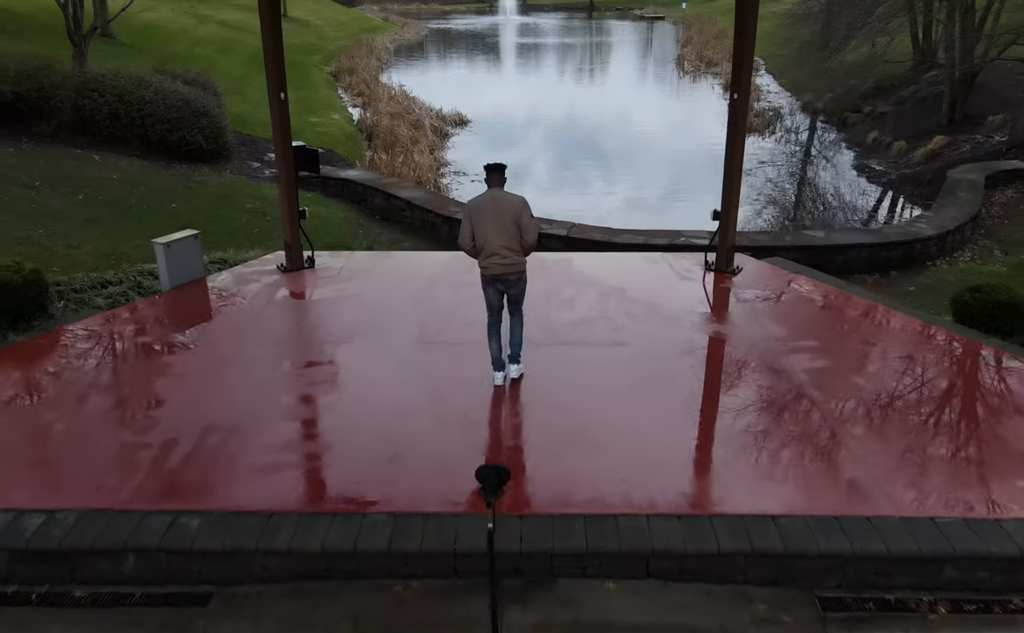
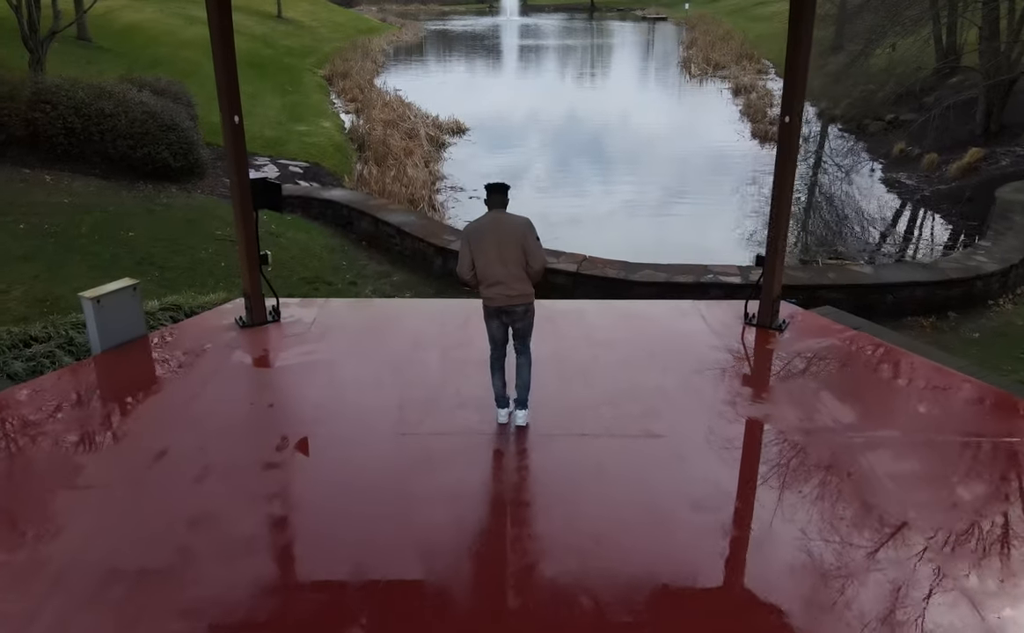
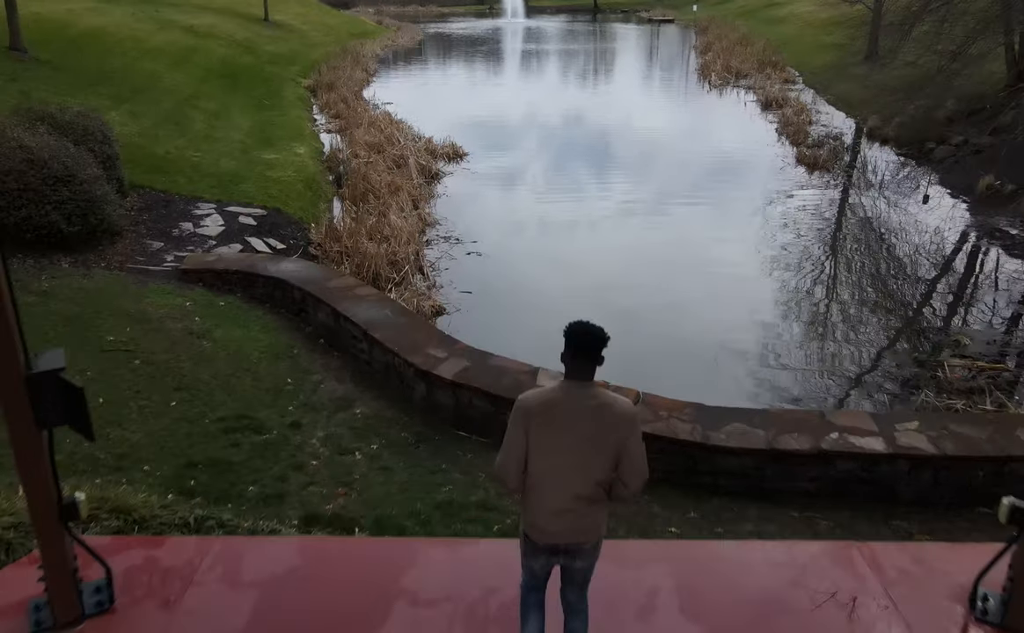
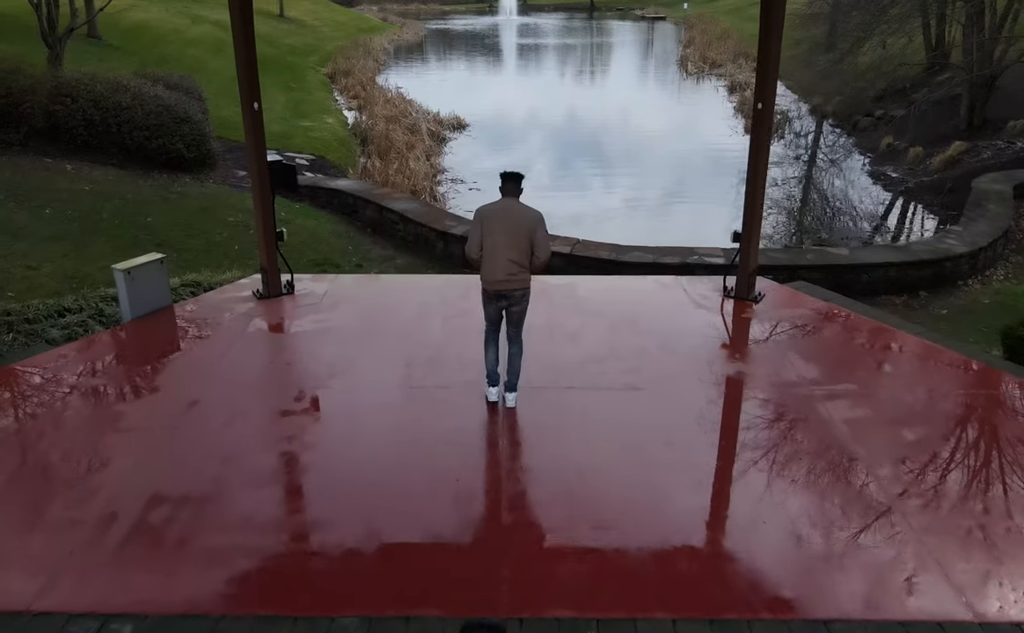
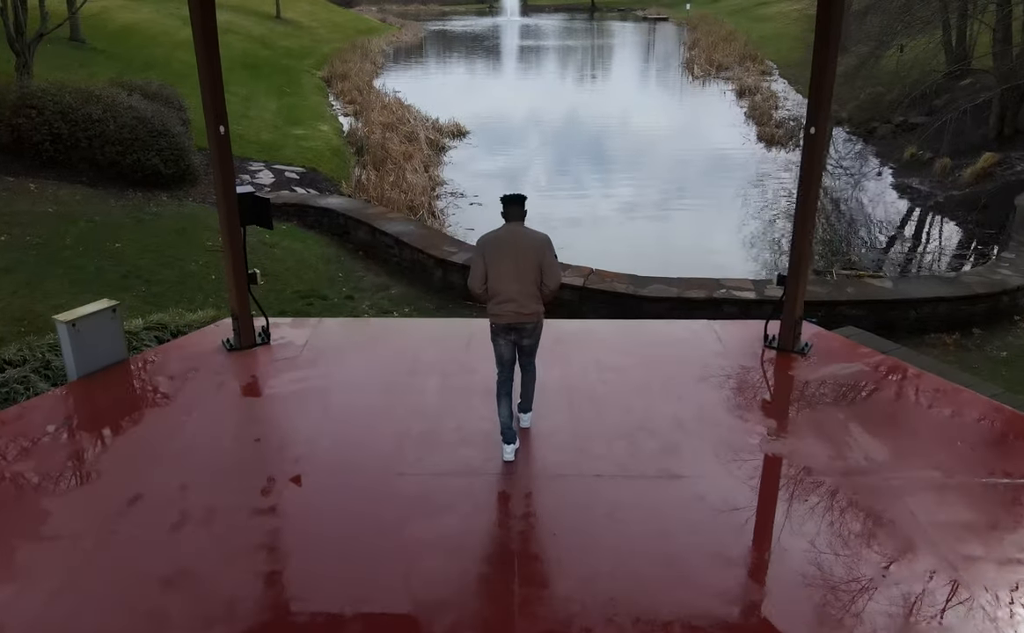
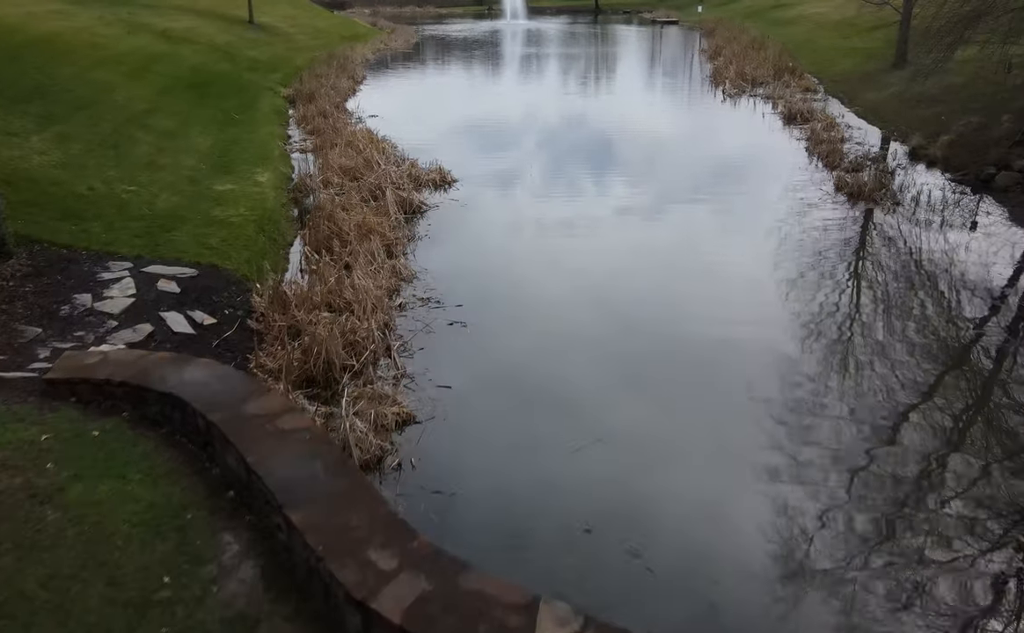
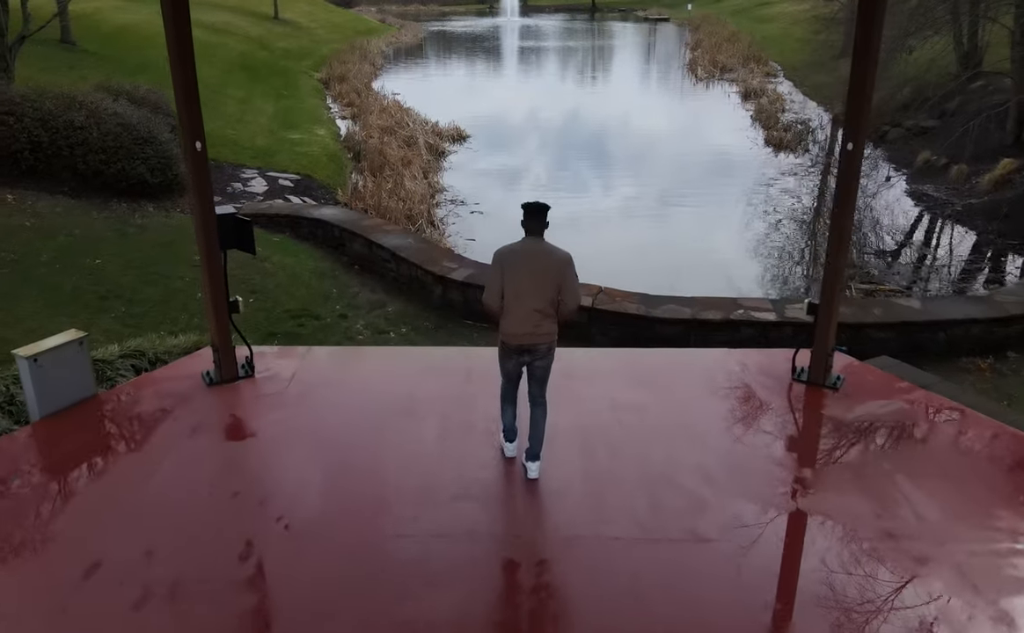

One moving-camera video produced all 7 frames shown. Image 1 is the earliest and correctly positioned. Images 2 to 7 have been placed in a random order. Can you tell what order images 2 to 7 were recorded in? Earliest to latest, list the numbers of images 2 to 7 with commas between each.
4, 2, 5, 7, 3, 6
